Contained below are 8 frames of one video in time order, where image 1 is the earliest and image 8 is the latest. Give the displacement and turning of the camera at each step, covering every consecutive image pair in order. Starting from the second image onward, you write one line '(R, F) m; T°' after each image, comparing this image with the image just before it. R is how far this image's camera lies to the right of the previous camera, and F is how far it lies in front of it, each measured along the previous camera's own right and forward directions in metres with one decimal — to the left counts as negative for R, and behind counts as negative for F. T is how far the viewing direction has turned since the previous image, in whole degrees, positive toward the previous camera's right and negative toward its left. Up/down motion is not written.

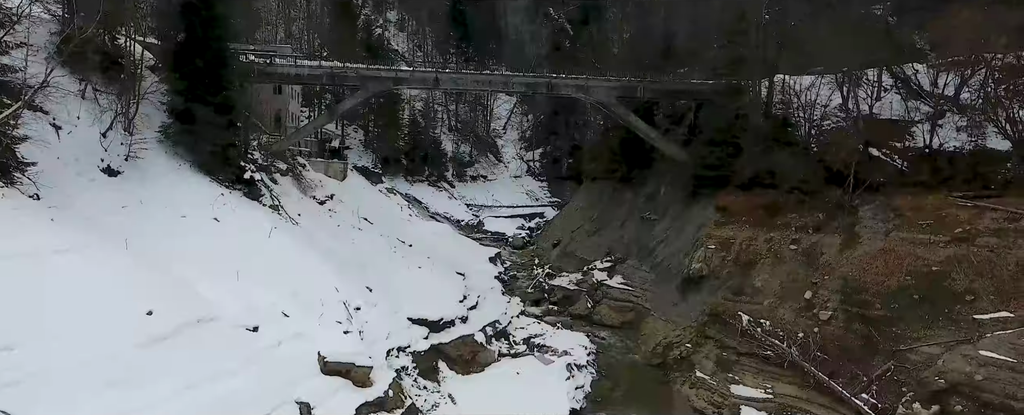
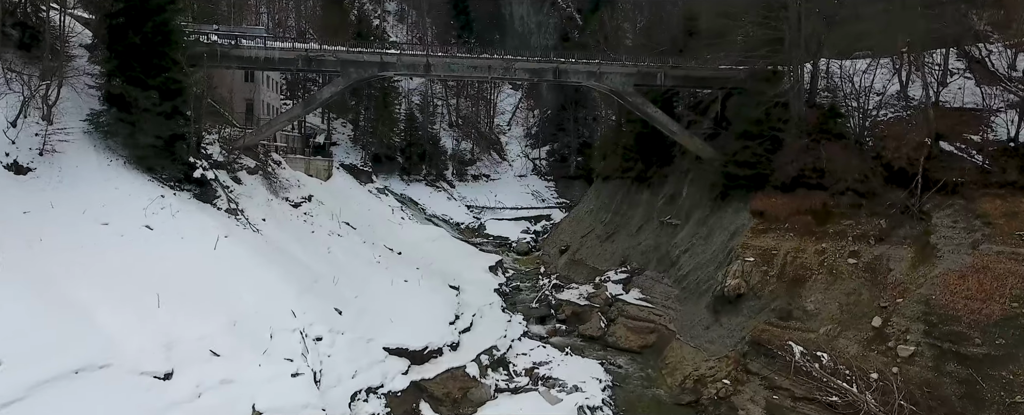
(+0.2, +2.8) m; -1°
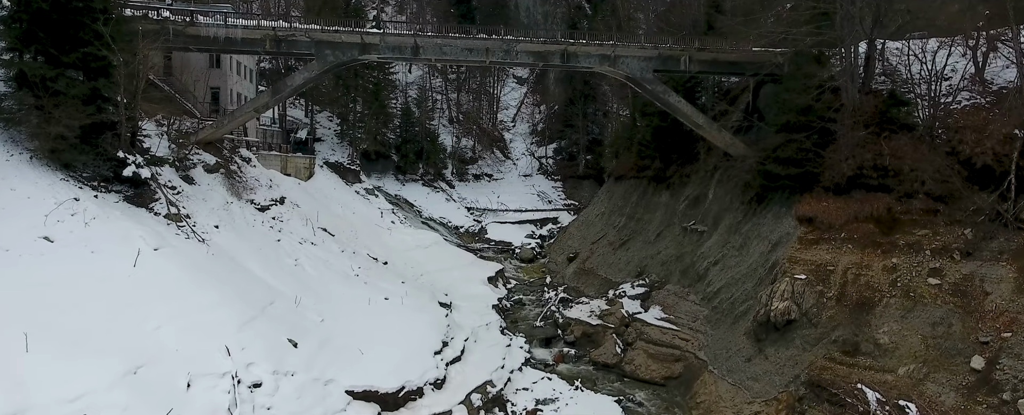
(+0.2, +2.6) m; -1°
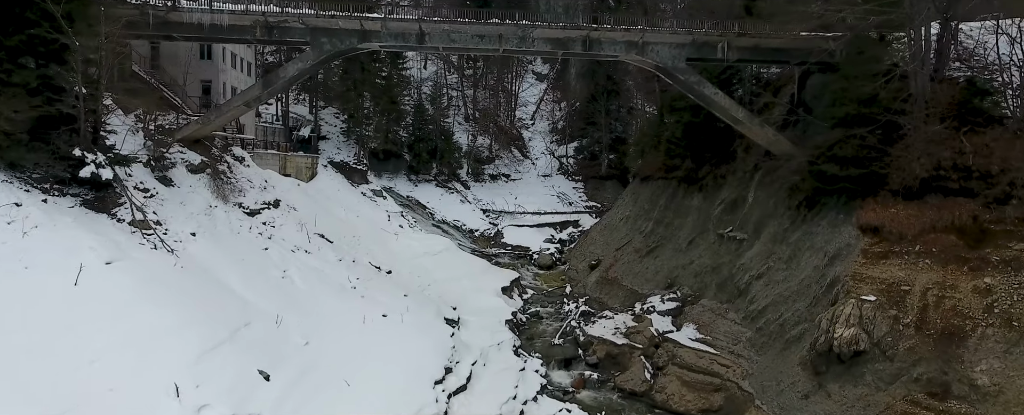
(+0.1, +1.8) m; -2°
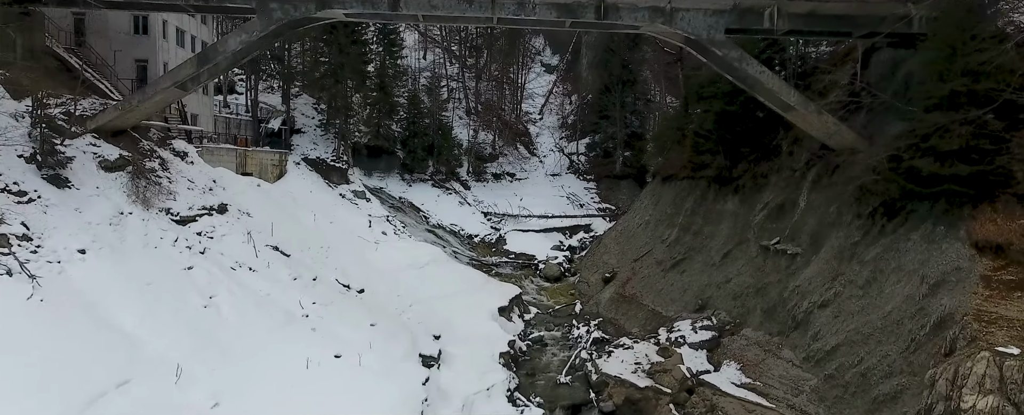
(+0.4, +3.0) m; -1°
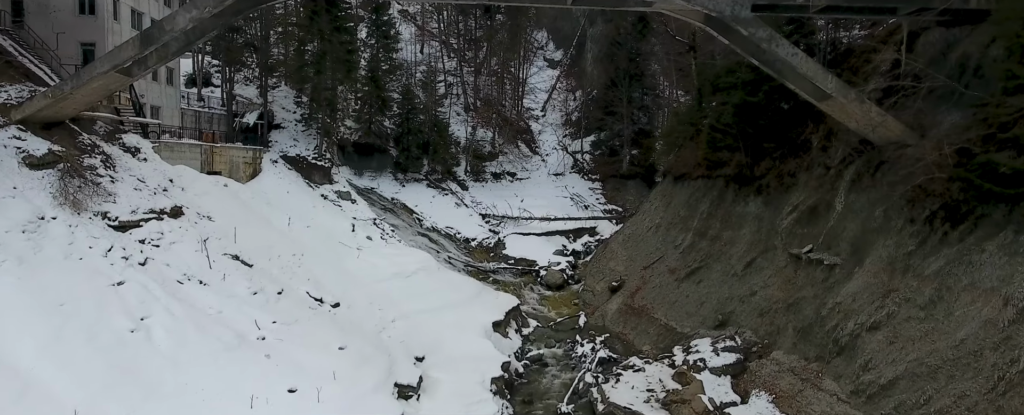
(+0.2, +1.7) m; 0°
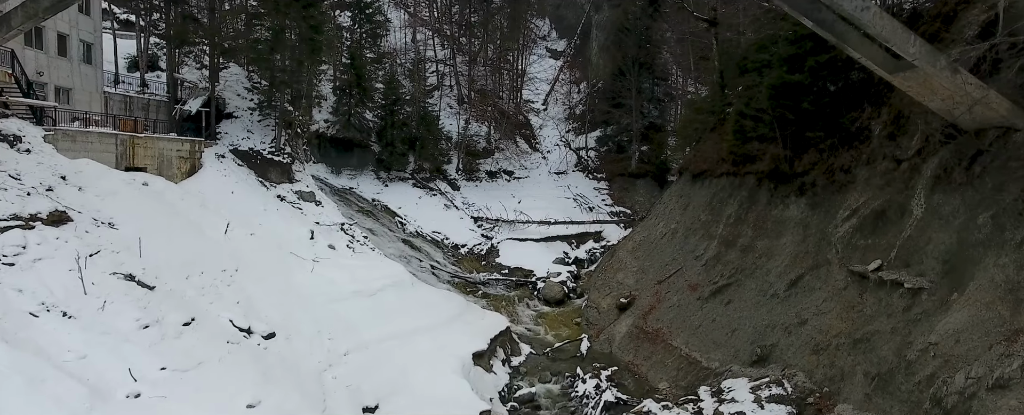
(+0.4, +2.7) m; -1°
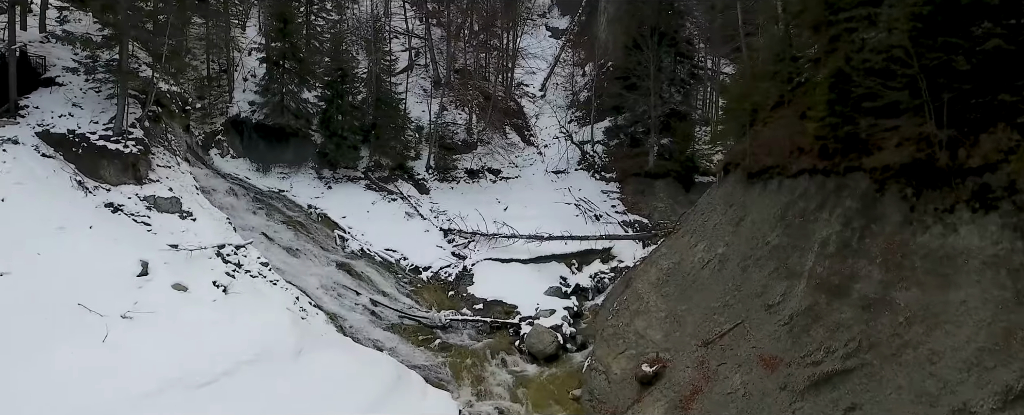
(+0.8, +5.5) m; -1°
